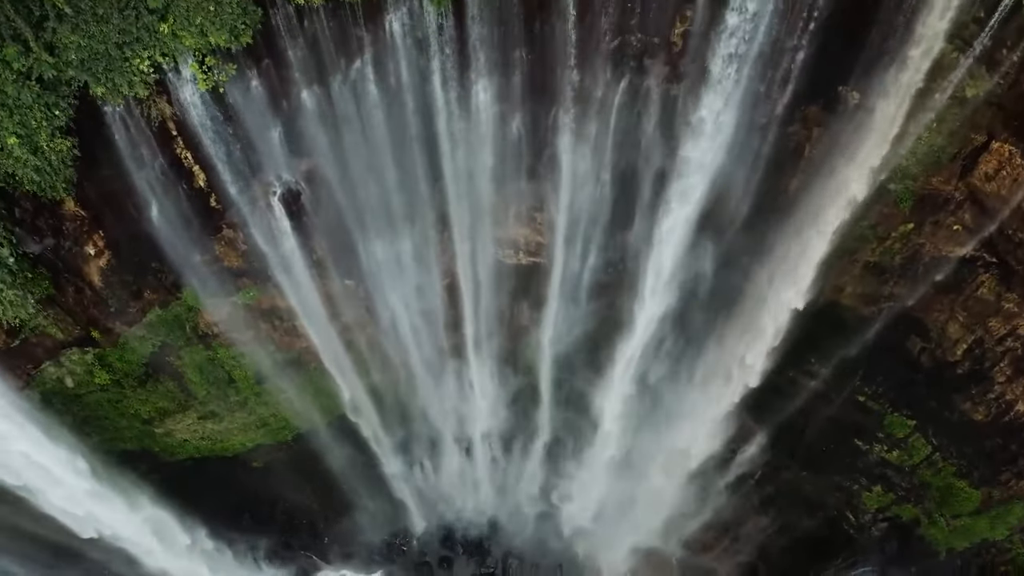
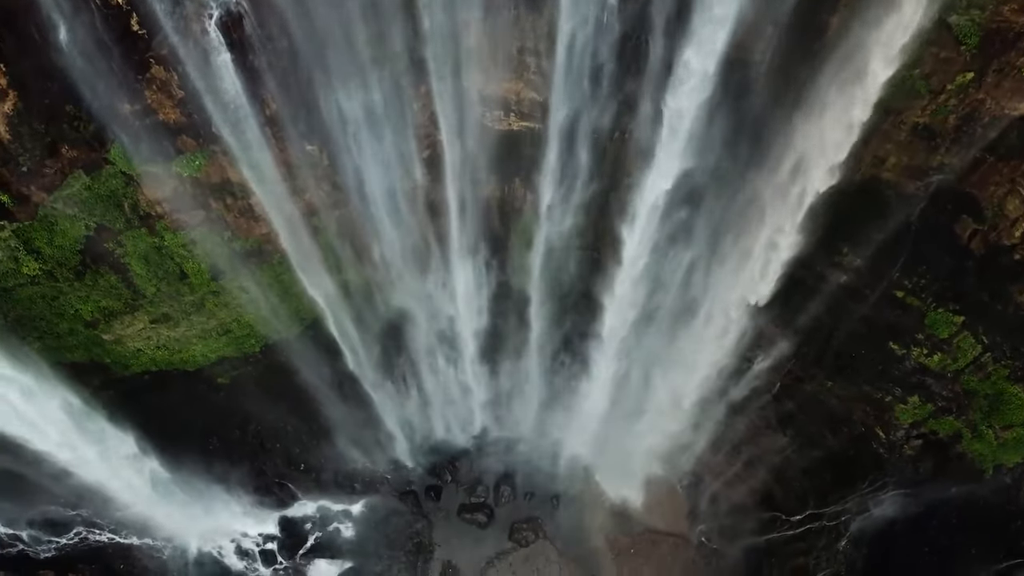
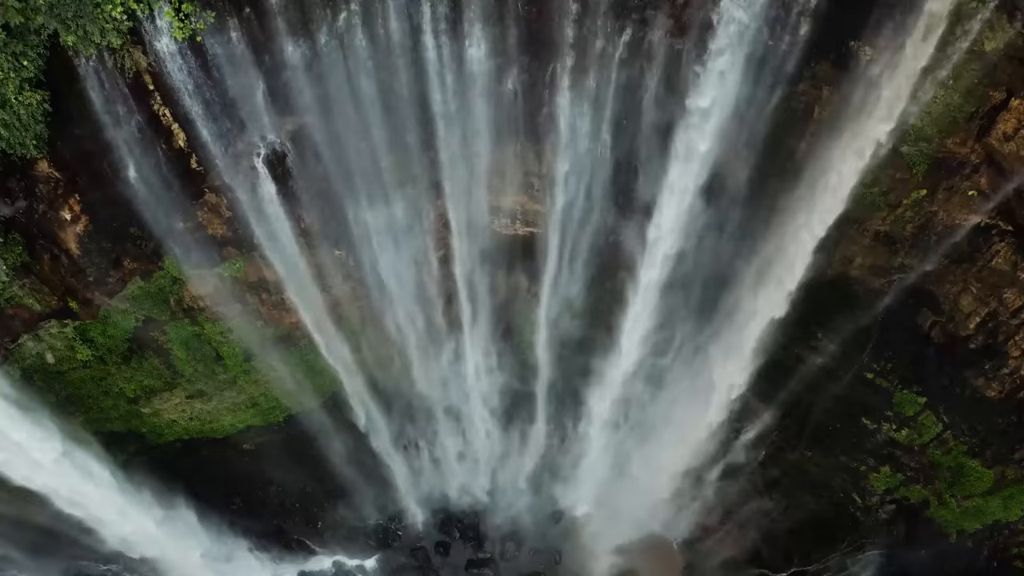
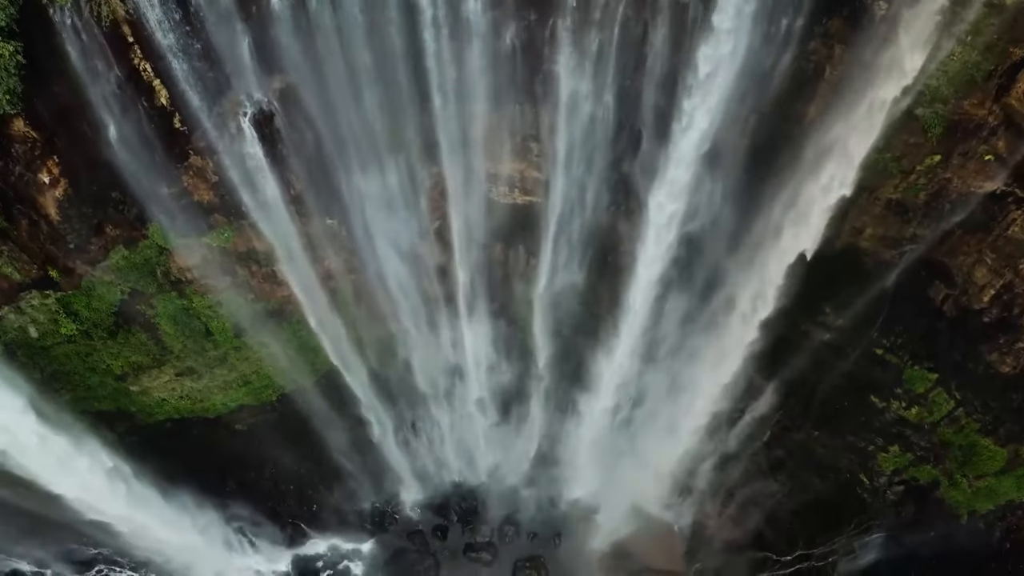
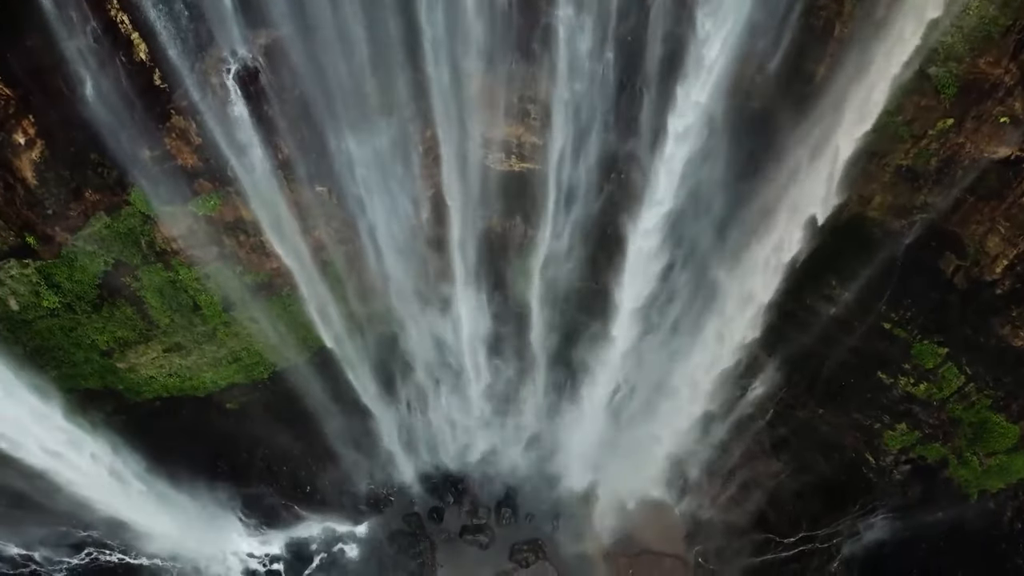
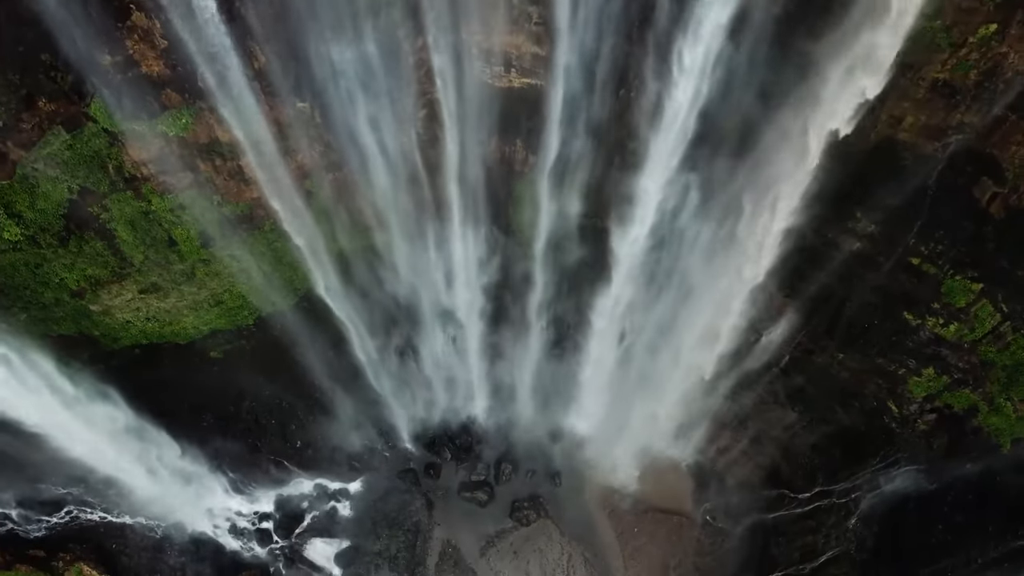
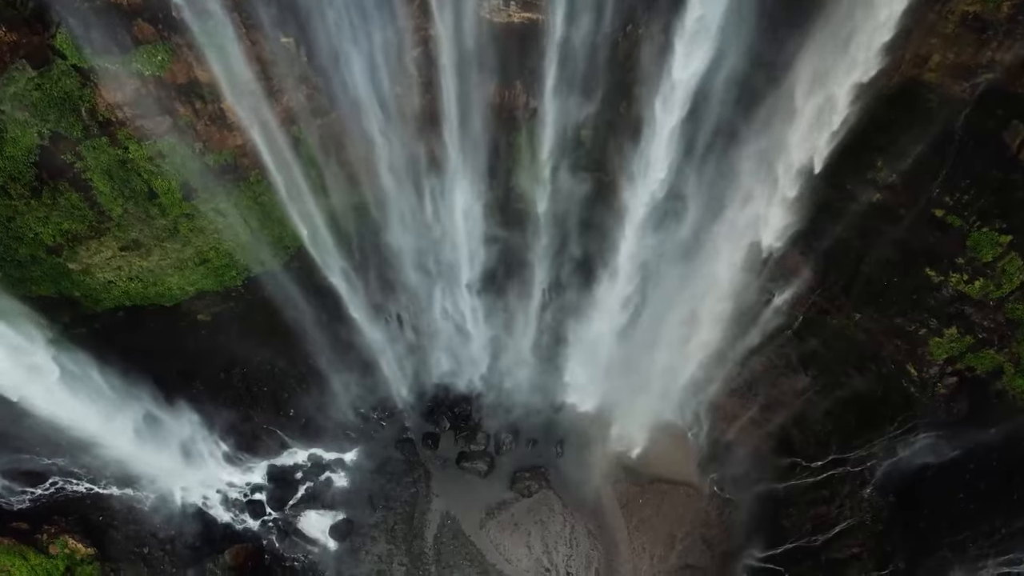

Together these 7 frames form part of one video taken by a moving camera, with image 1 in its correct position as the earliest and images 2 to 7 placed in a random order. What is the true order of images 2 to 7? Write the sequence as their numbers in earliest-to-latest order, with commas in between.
3, 4, 5, 2, 6, 7
